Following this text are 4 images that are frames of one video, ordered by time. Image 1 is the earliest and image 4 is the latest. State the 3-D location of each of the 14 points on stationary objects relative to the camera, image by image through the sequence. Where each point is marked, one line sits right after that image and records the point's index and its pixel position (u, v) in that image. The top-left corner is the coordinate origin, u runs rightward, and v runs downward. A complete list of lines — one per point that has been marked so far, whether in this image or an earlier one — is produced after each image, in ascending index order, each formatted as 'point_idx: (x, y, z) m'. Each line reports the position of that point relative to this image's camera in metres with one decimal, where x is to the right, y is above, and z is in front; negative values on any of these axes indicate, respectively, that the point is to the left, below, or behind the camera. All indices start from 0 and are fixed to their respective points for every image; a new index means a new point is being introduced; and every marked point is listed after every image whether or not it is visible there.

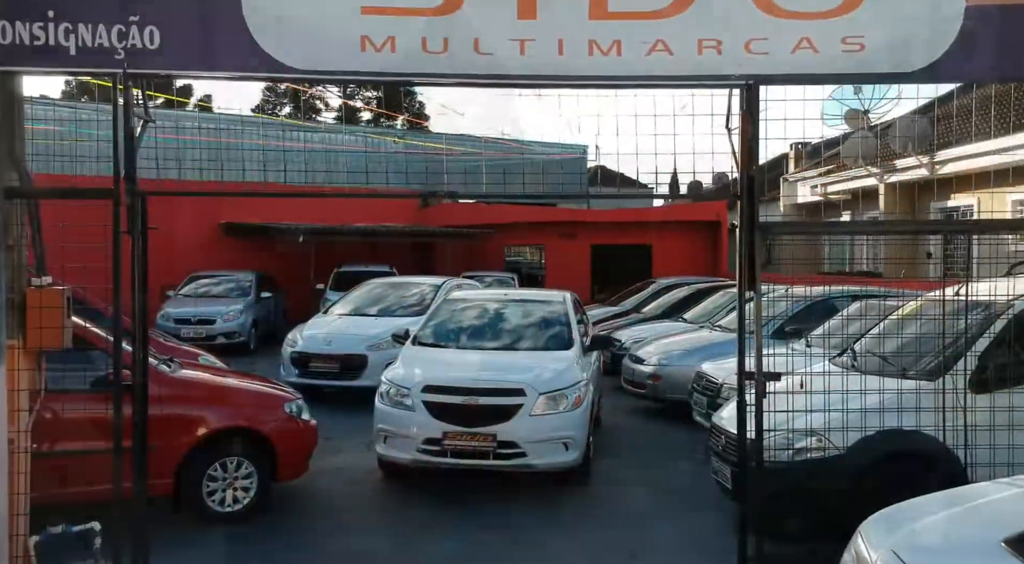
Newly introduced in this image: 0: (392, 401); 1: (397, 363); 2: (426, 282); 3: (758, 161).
0: (-0.9, -0.9, +6.1) m
1: (-1.0, -0.7, +6.6) m
2: (-1.3, 0.0, +11.8) m
3: (+1.3, +0.7, +4.2) m
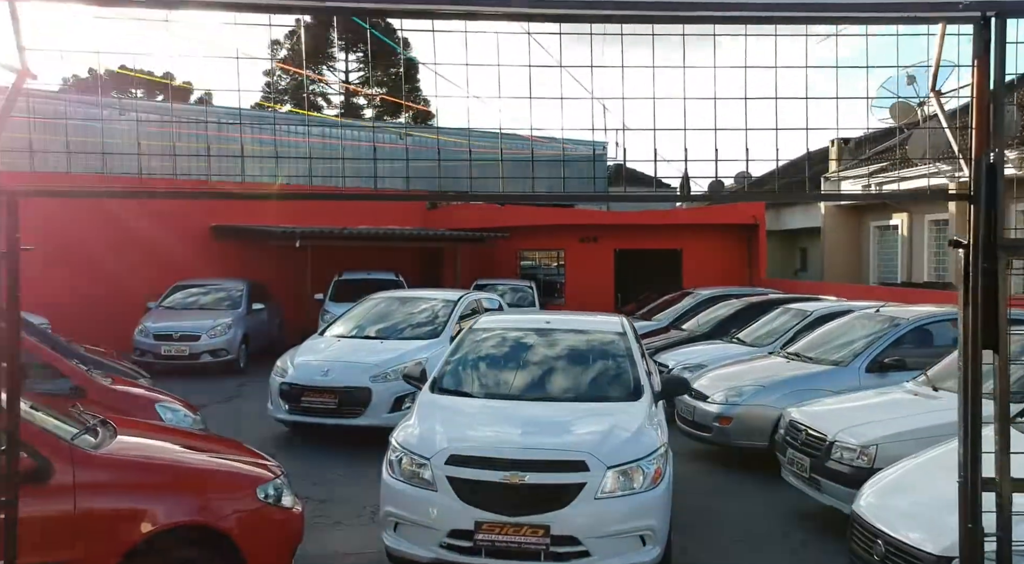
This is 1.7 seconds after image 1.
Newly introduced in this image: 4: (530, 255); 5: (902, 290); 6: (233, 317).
0: (-0.6, -1.1, +4.5) m
1: (-0.7, -0.9, +5.1) m
2: (-1.0, -0.2, +10.3) m
3: (+1.6, +0.5, +2.6) m
4: (+0.4, +0.7, +18.9) m
5: (+6.4, -0.1, +12.8) m
6: (-4.6, -0.6, +13.0) m
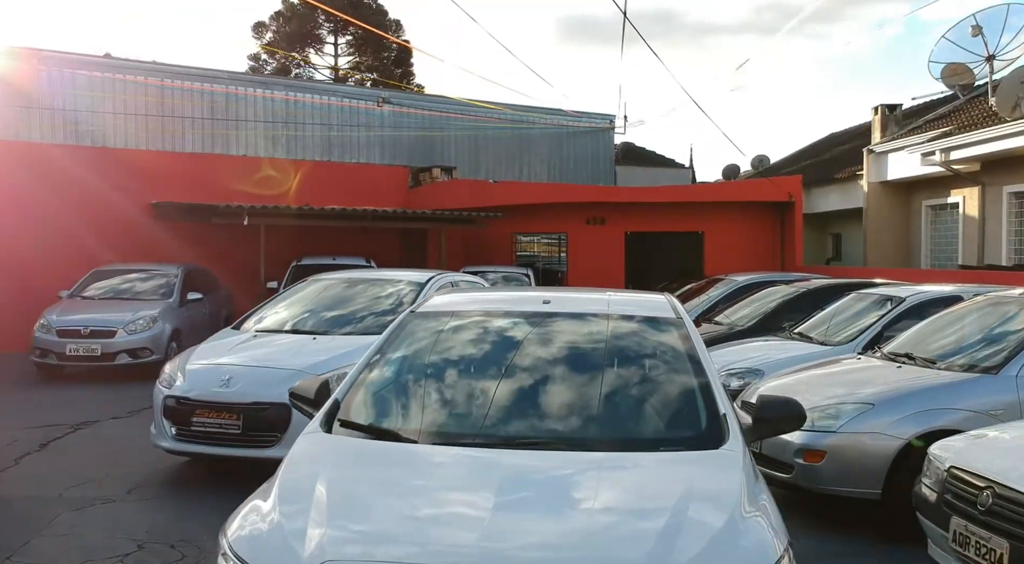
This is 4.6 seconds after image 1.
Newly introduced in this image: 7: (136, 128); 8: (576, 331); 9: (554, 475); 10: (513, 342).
0: (-0.7, -0.9, +2.1) m
1: (-0.8, -0.7, +2.7) m
2: (-1.1, 0.0, +7.9) m
3: (+1.5, +0.7, +0.2) m
4: (+0.3, +0.9, +16.5) m
5: (+6.3, +0.1, +10.4) m
6: (-4.7, -0.4, +10.6) m
7: (-9.1, +3.7, +19.3) m
8: (+0.4, -0.2, +3.9) m
9: (+0.1, -0.6, +2.7) m
10: (0.0, -0.3, +3.9) m
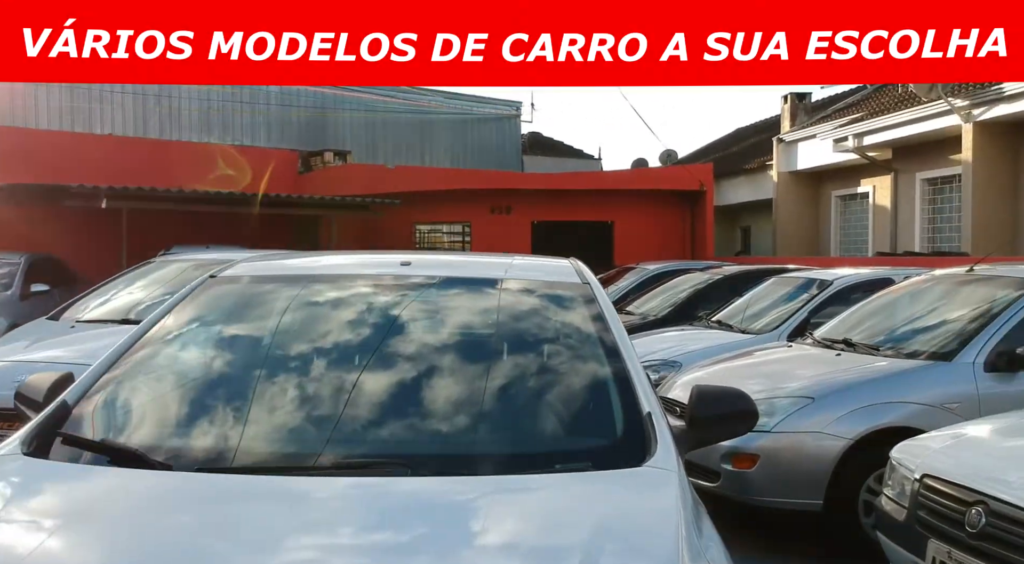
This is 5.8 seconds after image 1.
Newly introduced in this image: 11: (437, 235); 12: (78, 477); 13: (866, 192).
0: (-1.1, -0.8, +1.1) m
1: (-1.2, -0.5, +1.7) m
2: (-2.0, +0.2, +6.8) m
3: (+1.4, +0.8, -0.5) m
4: (-1.6, +1.0, +15.5) m
5: (+5.0, +0.2, +10.1) m
6: (-6.0, -0.2, +9.1) m
7: (-11.3, +3.9, +17.2) m
8: (-0.2, -0.1, +3.0) m
9: (-0.3, -0.5, +1.7) m
10: (-0.5, -0.2, +2.9) m
11: (-1.4, +0.9, +15.5) m
12: (-1.2, -0.5, +2.0) m
13: (+6.3, +1.6, +14.0) m
